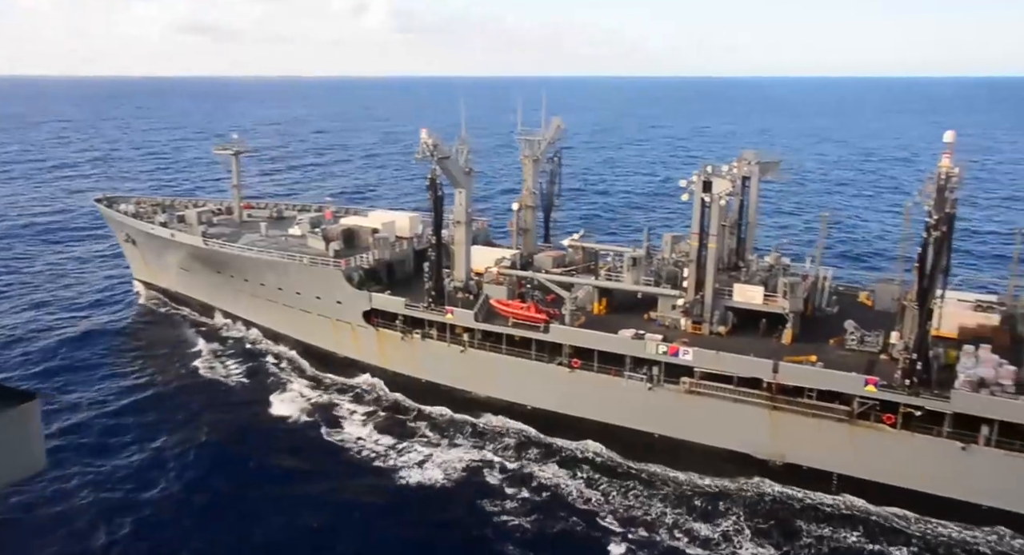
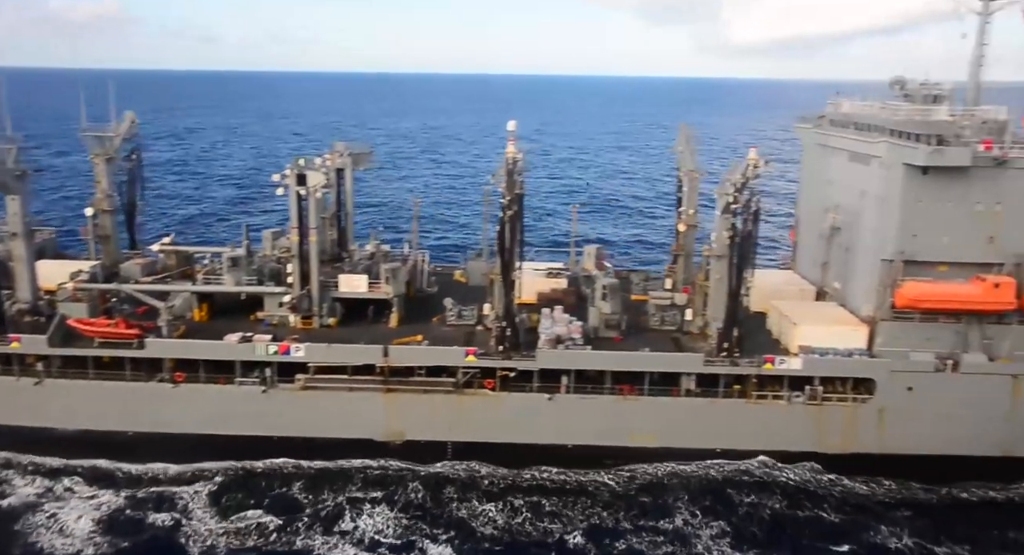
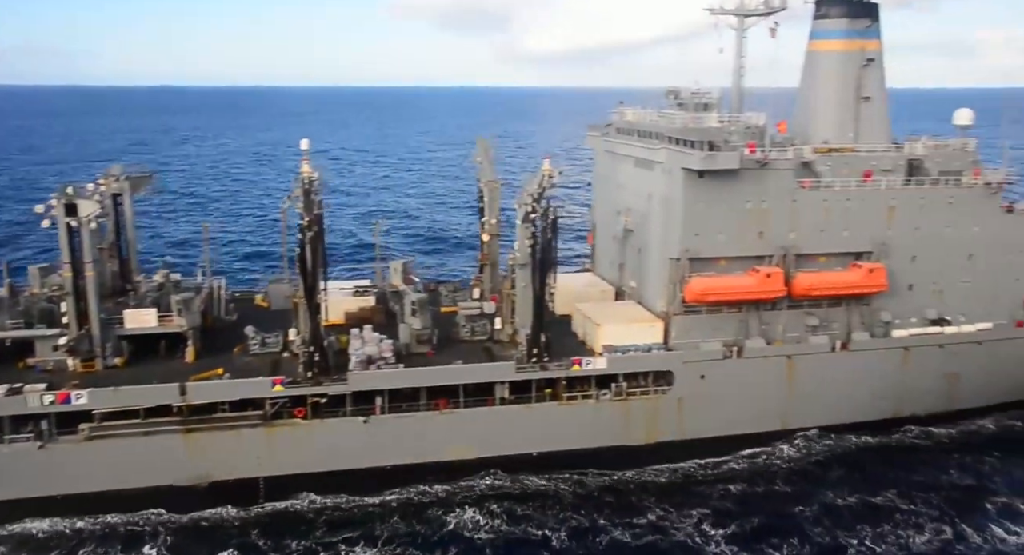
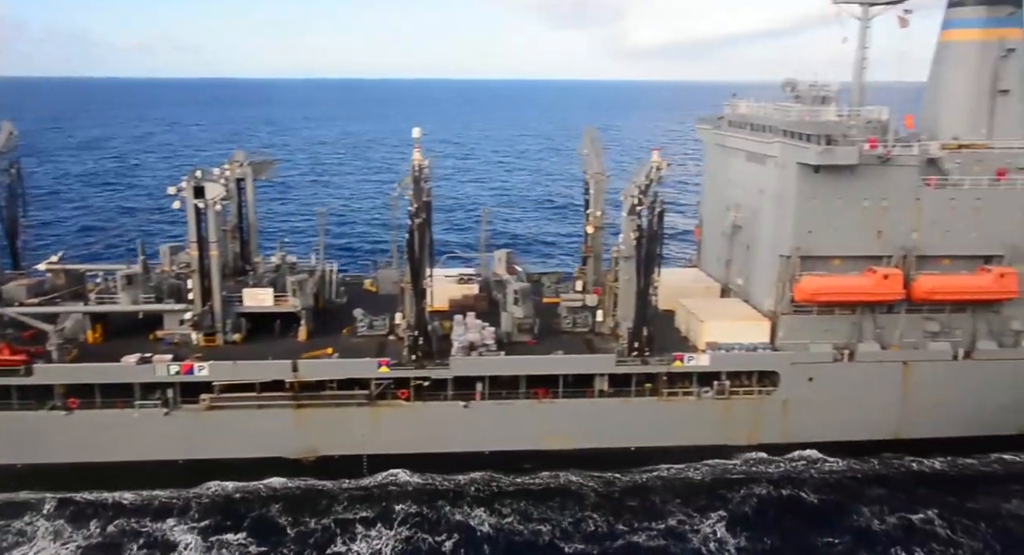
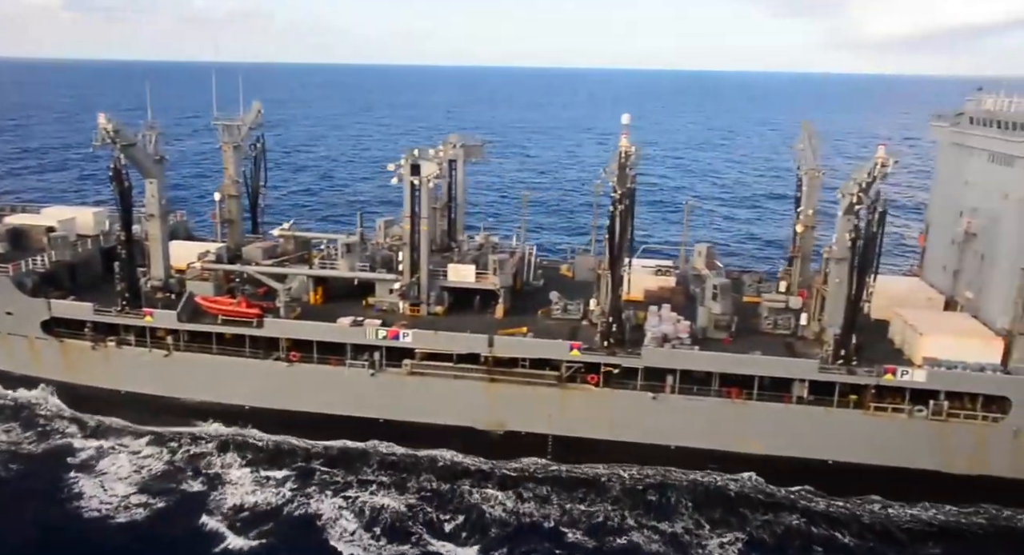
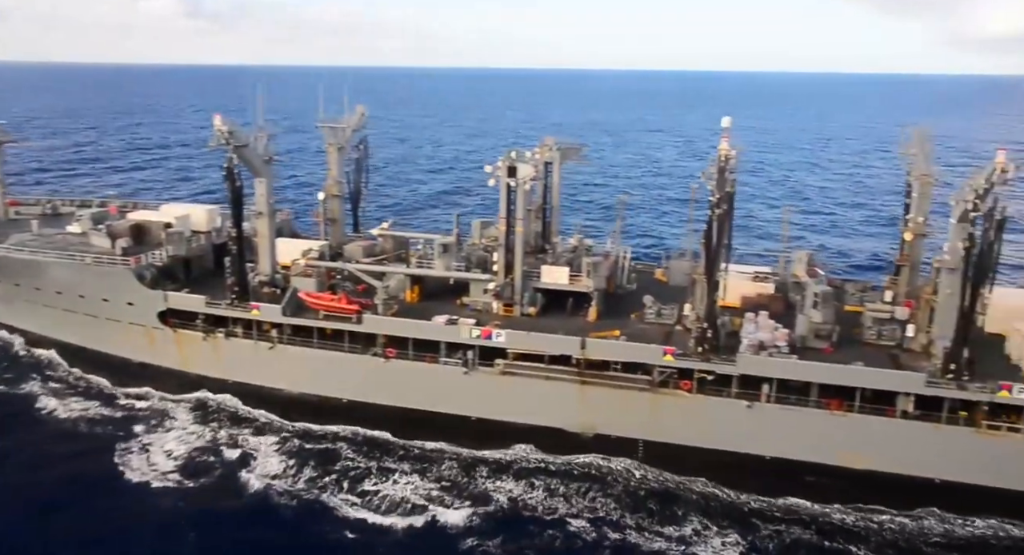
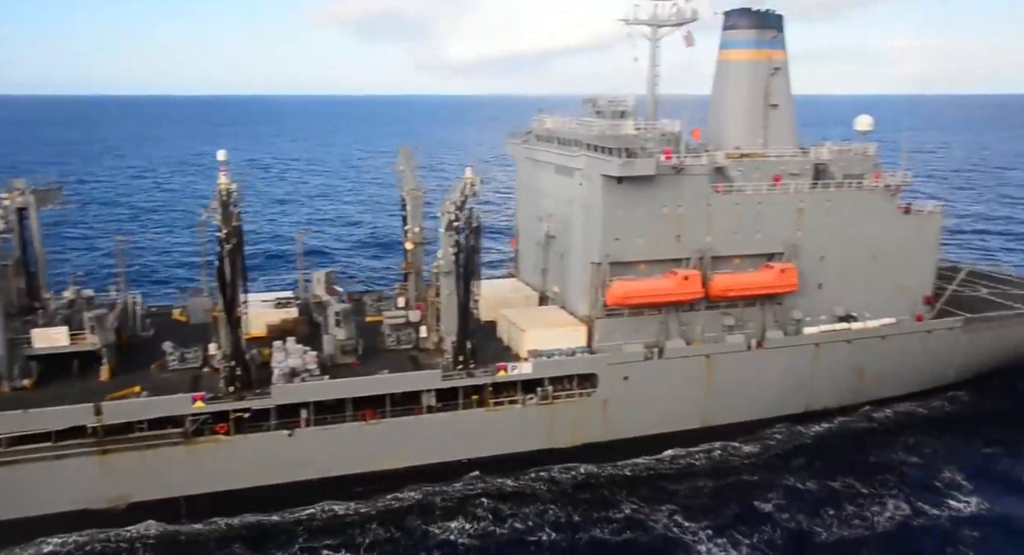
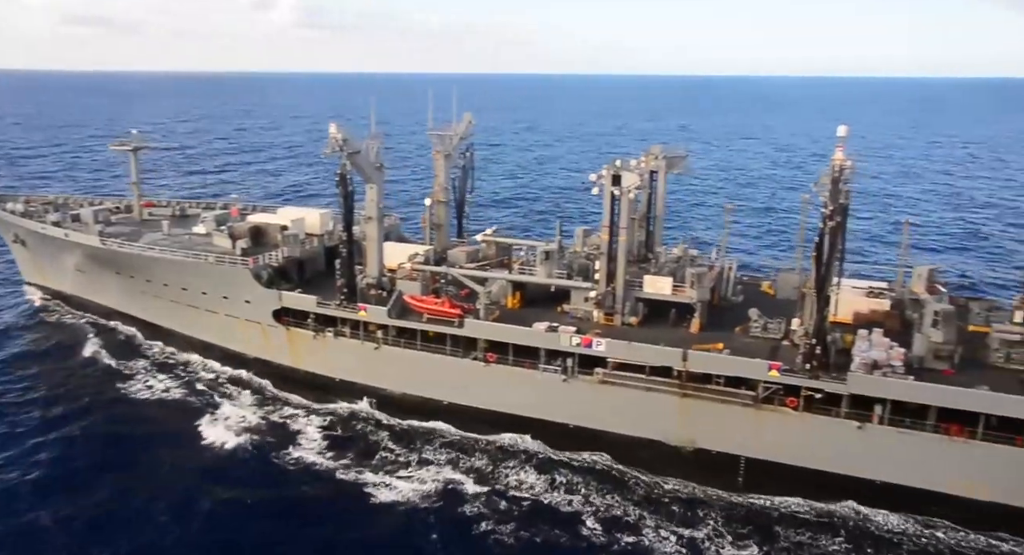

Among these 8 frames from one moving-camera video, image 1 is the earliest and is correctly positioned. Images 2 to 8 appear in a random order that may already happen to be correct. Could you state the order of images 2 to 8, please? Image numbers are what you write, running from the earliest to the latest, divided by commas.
8, 6, 5, 2, 4, 3, 7
